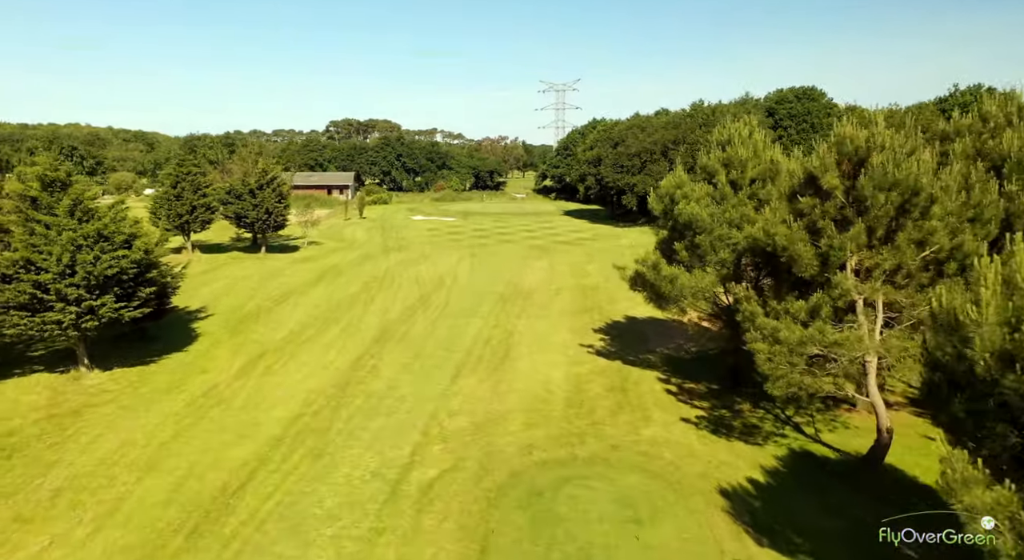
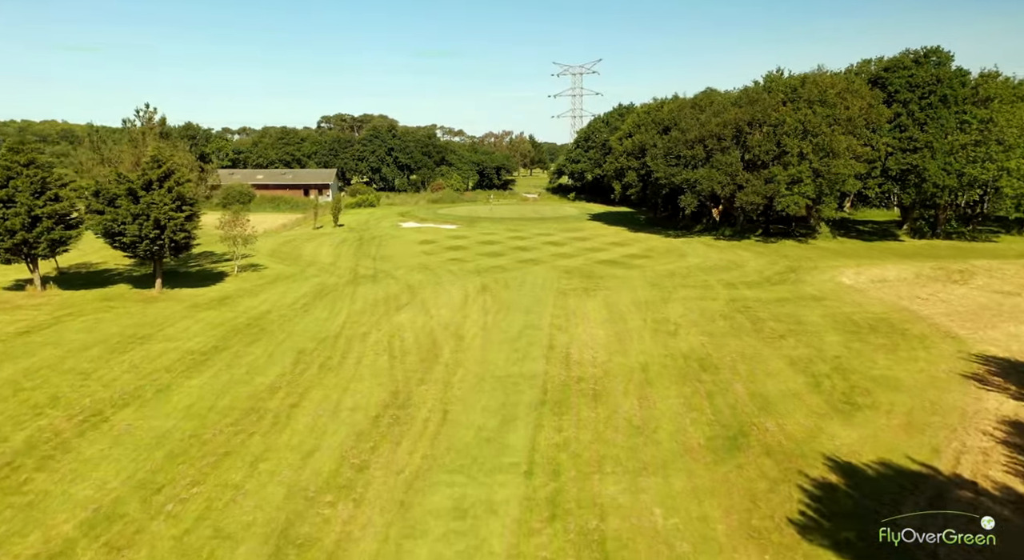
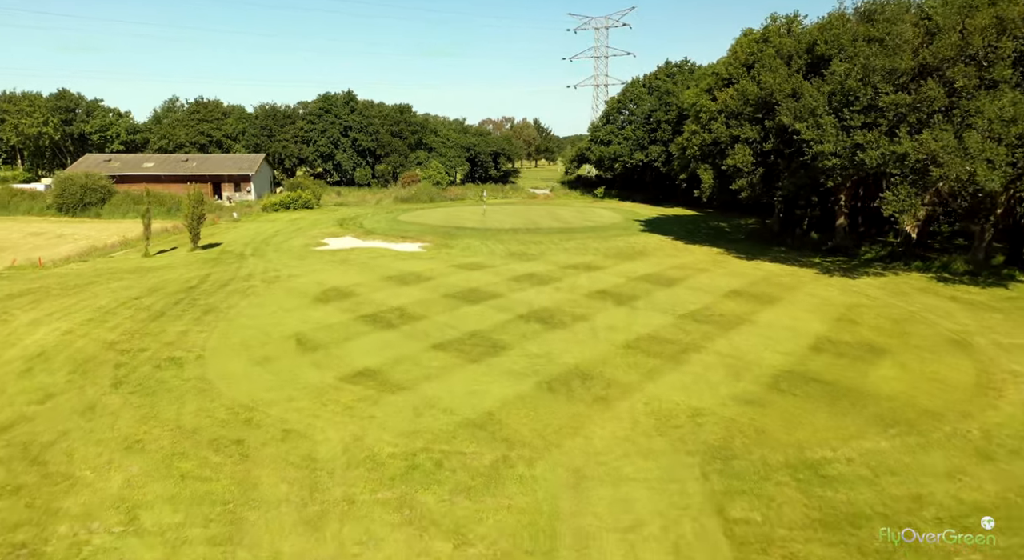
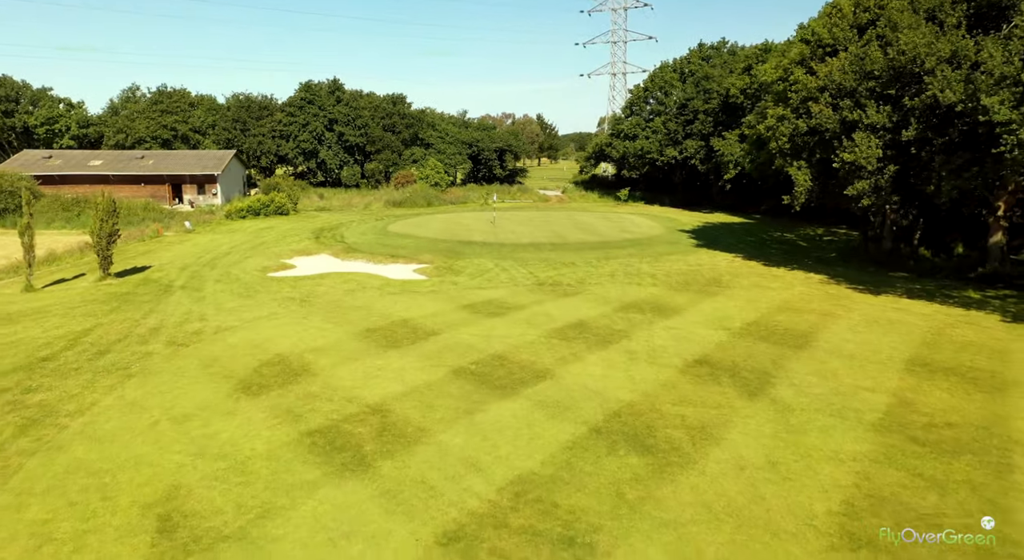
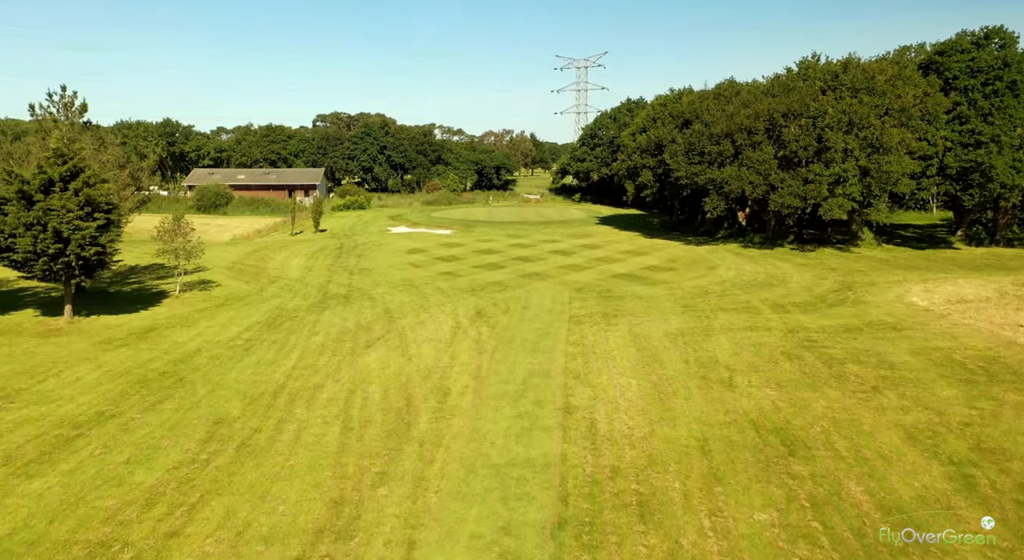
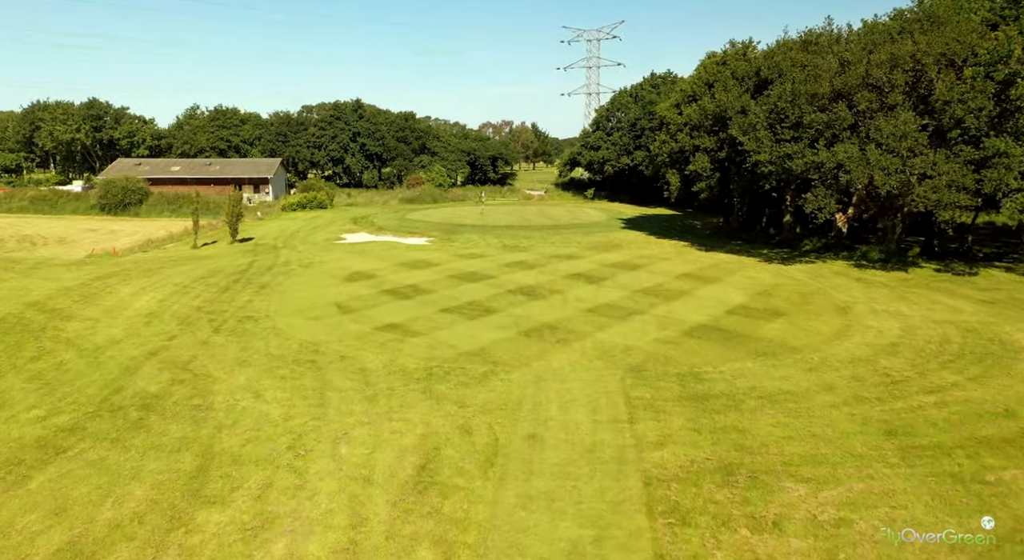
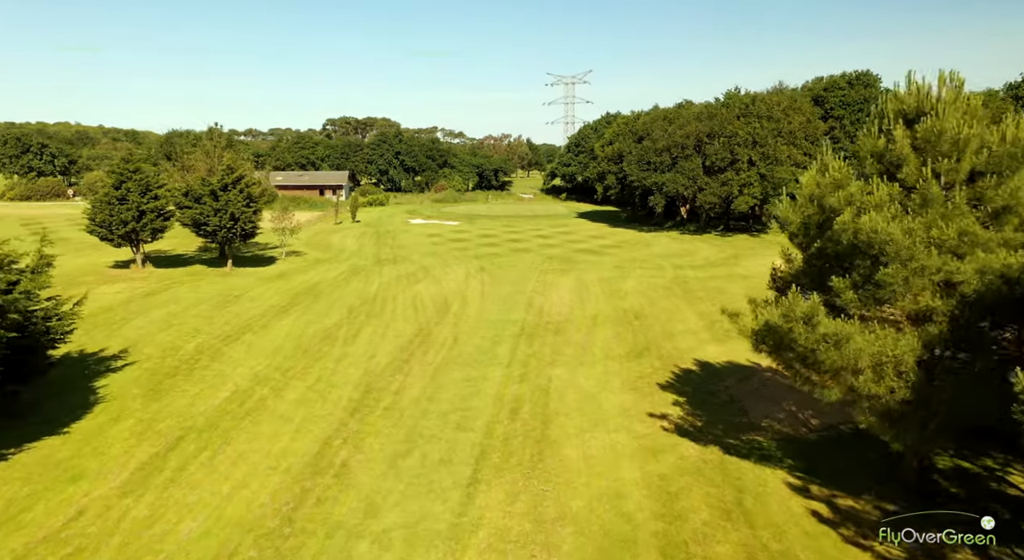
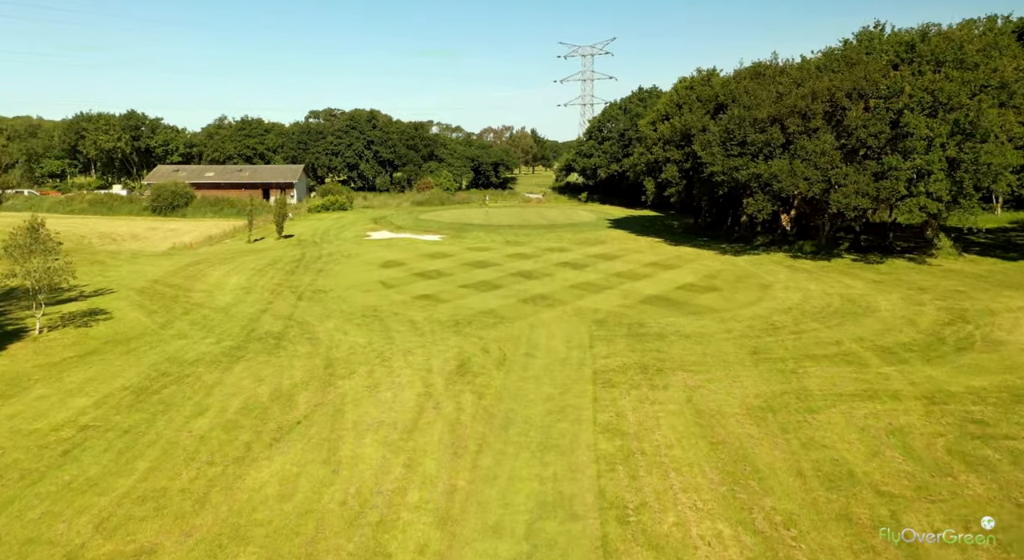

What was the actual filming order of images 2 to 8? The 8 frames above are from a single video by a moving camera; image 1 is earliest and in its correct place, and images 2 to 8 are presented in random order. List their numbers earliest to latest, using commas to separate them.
7, 2, 5, 8, 6, 3, 4
